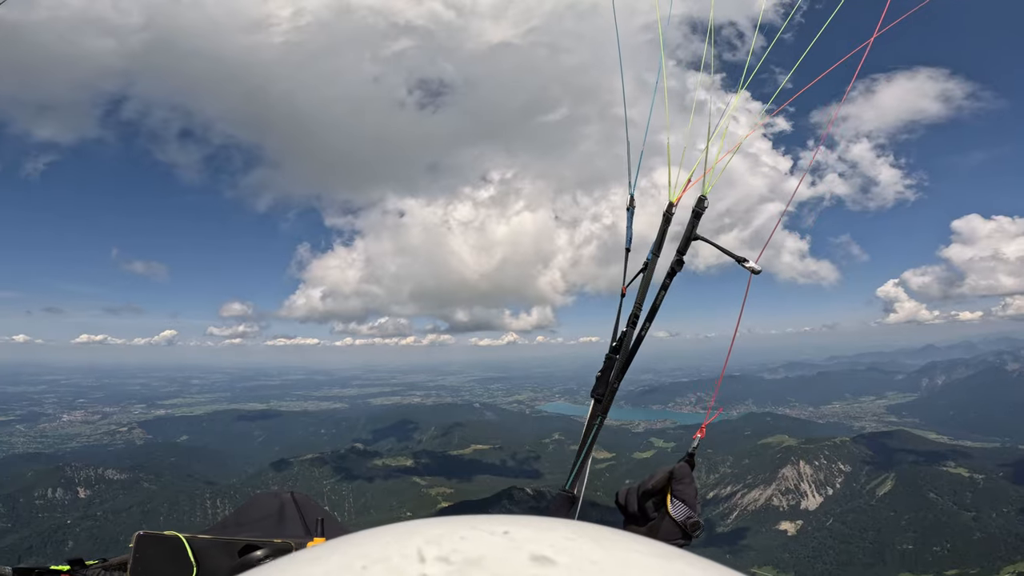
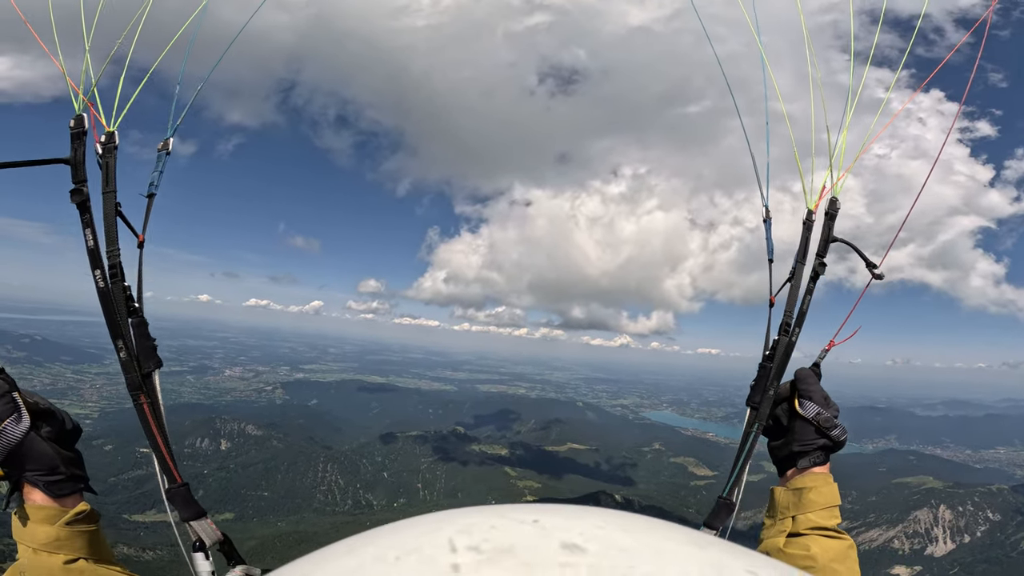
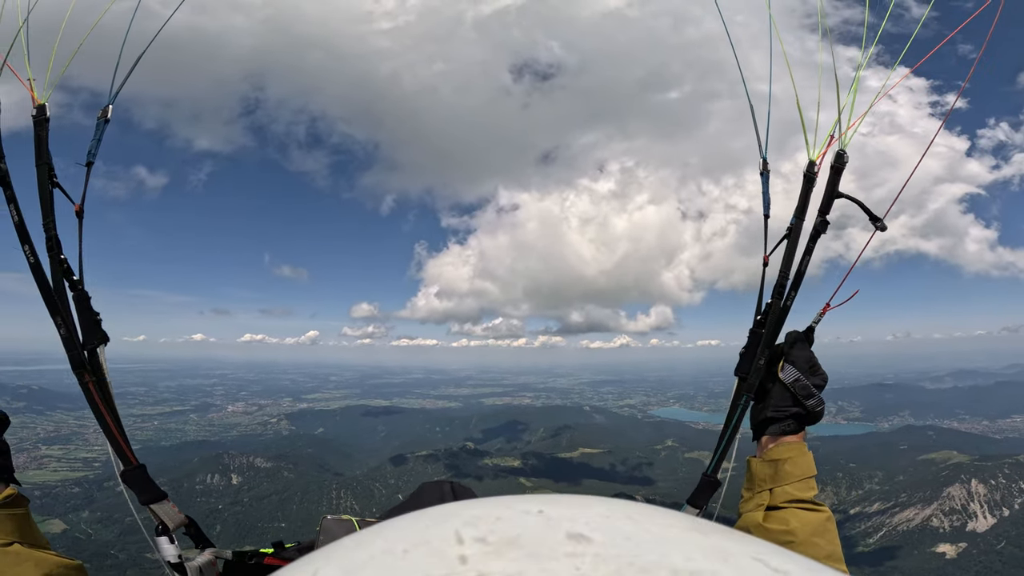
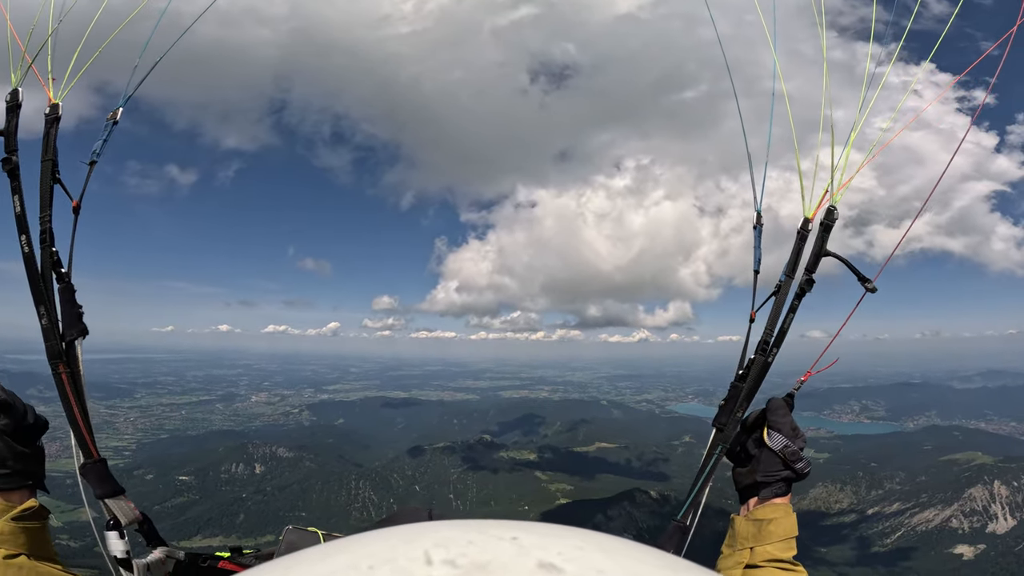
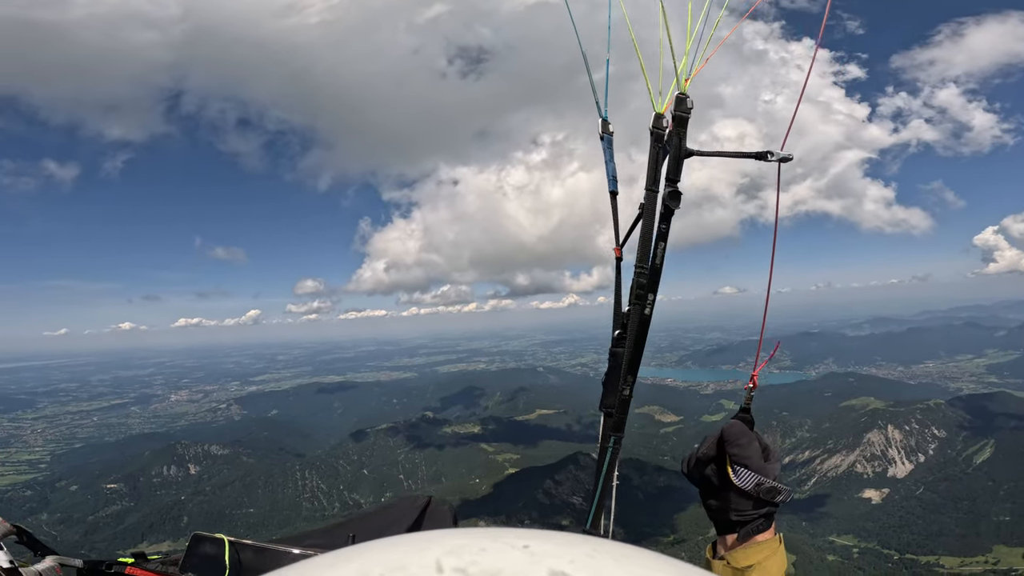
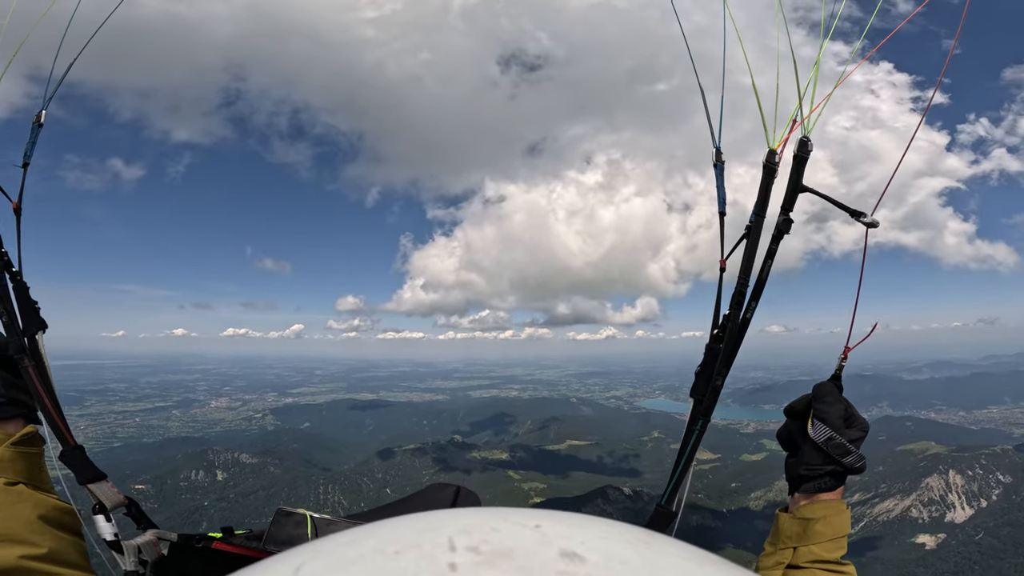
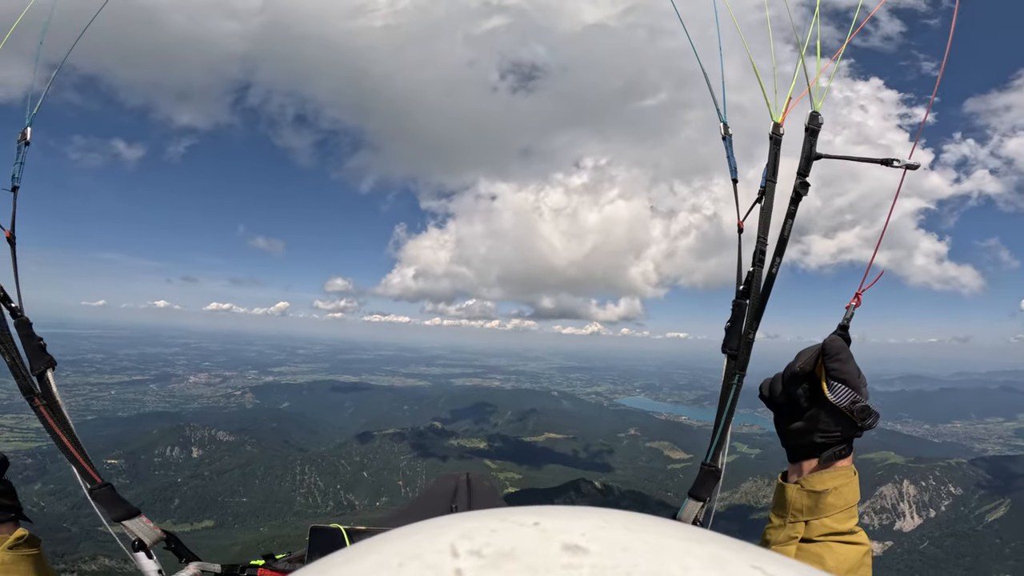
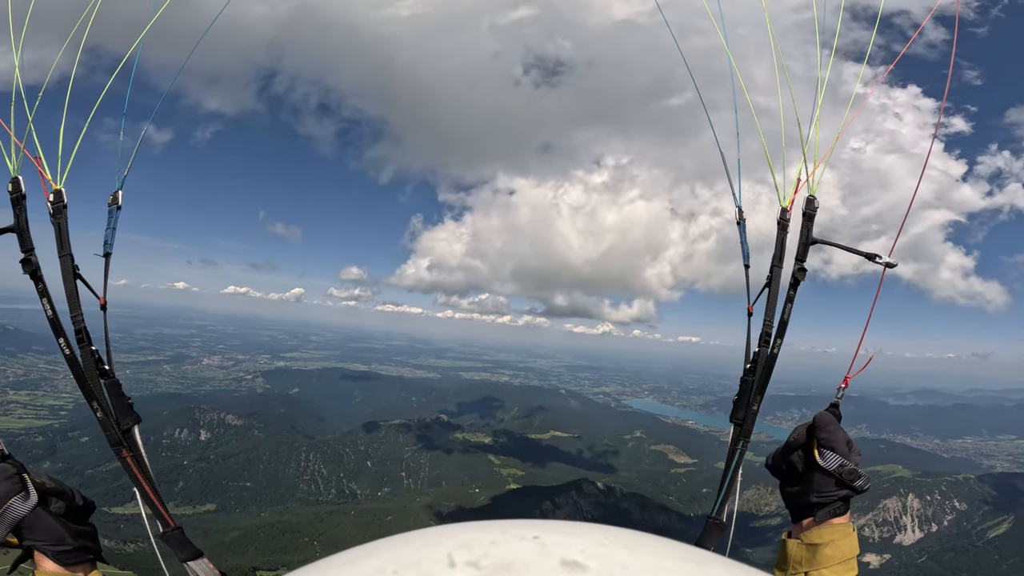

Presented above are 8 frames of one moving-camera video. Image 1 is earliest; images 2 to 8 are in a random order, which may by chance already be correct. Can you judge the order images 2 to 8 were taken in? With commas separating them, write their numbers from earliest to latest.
5, 7, 8, 2, 4, 3, 6
